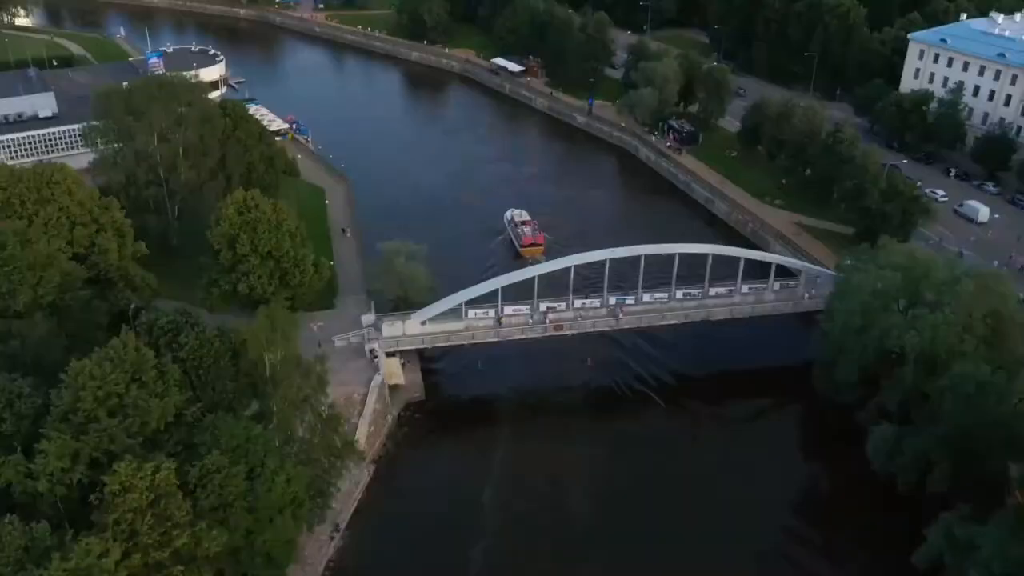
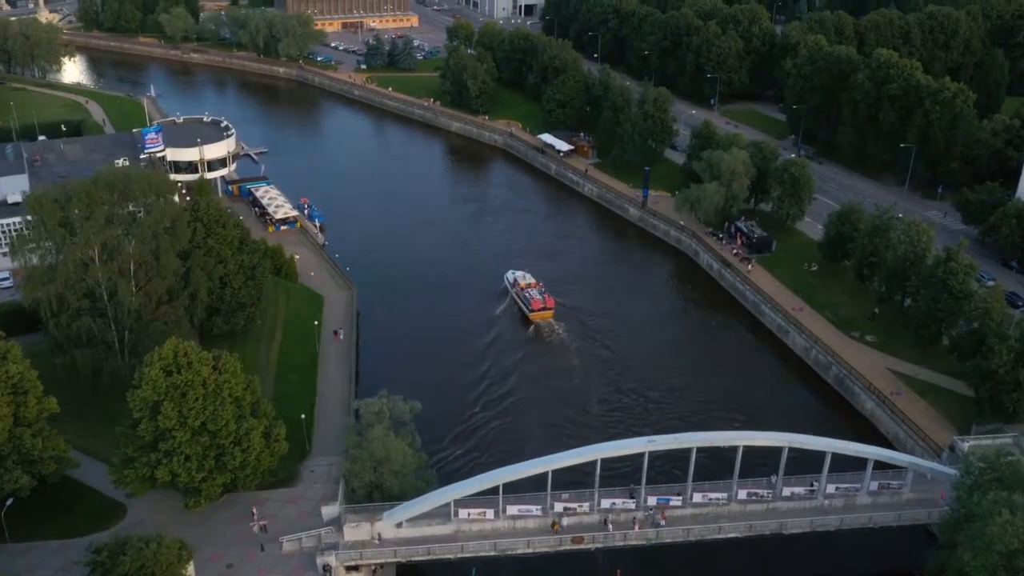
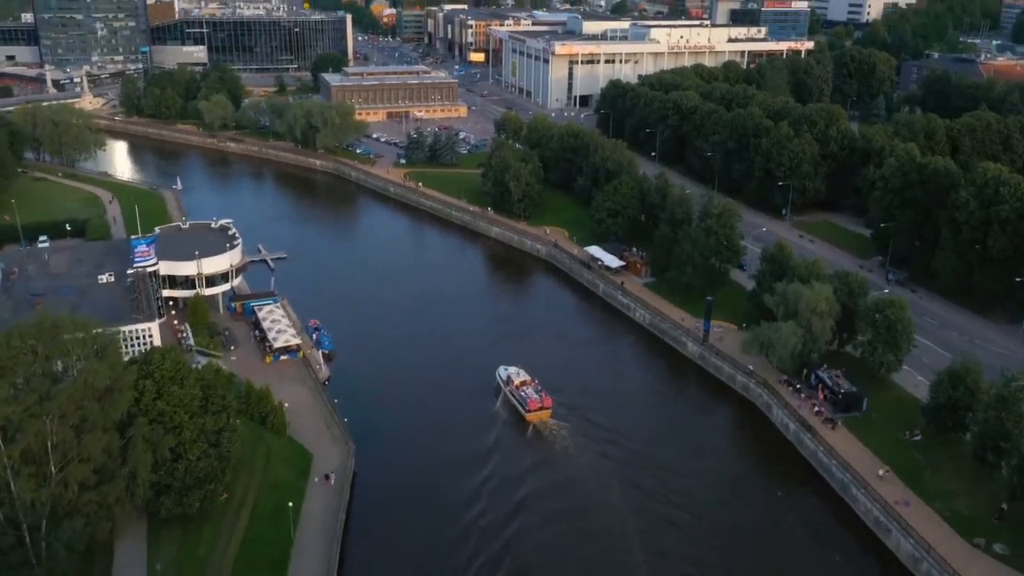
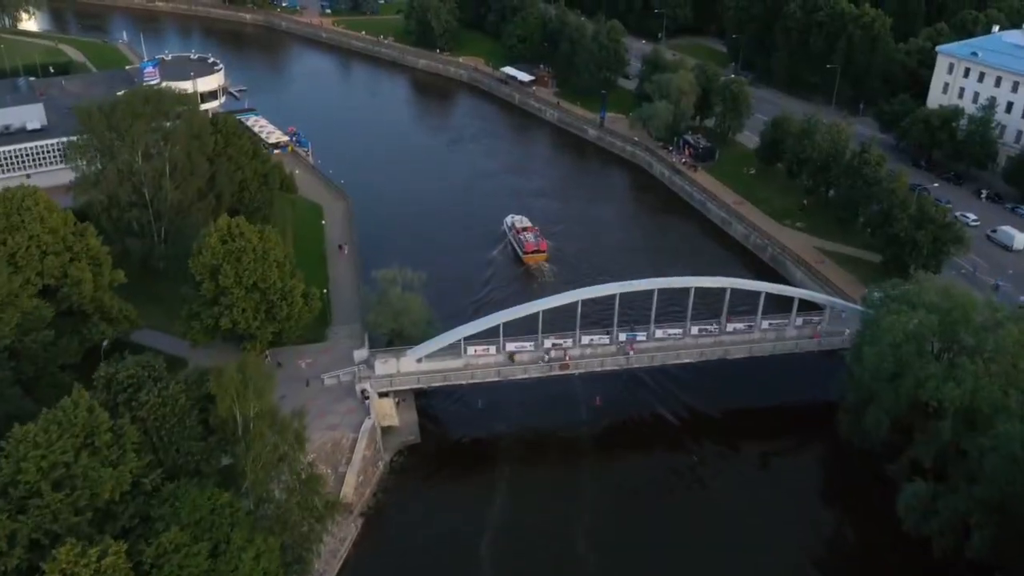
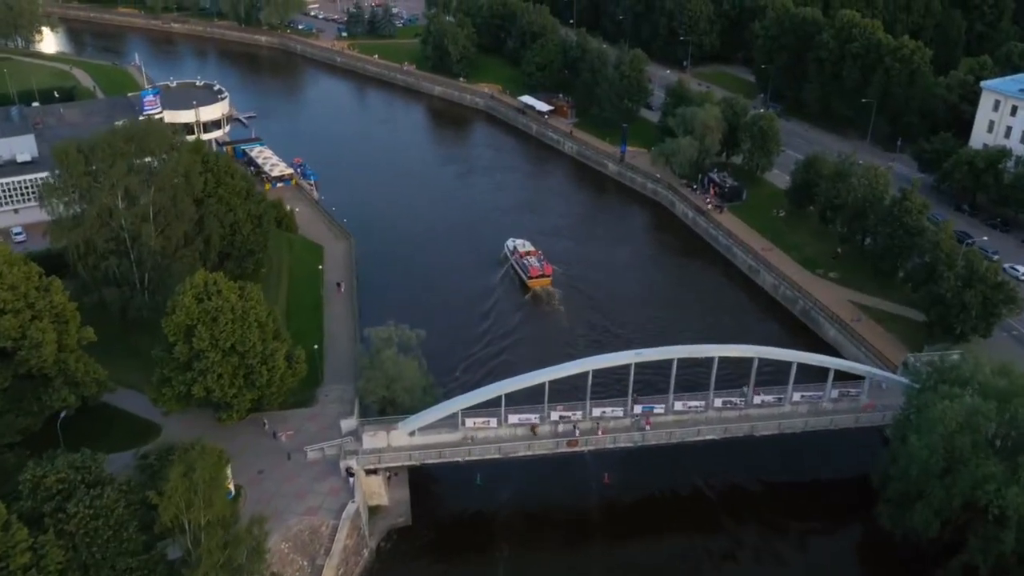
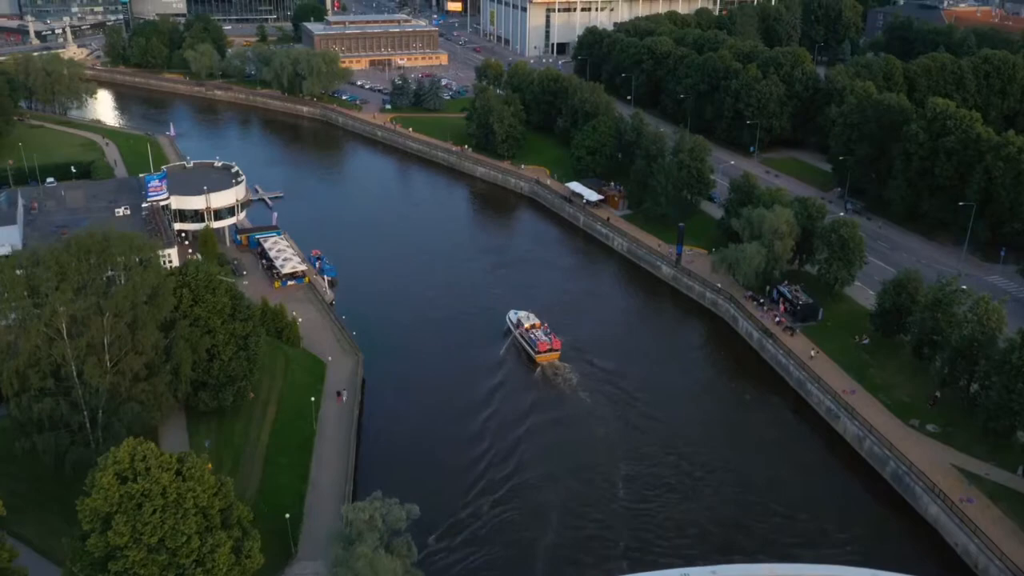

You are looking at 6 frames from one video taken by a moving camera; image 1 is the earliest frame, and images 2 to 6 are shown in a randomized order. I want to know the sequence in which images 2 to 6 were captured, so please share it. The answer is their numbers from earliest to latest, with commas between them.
4, 5, 2, 6, 3
